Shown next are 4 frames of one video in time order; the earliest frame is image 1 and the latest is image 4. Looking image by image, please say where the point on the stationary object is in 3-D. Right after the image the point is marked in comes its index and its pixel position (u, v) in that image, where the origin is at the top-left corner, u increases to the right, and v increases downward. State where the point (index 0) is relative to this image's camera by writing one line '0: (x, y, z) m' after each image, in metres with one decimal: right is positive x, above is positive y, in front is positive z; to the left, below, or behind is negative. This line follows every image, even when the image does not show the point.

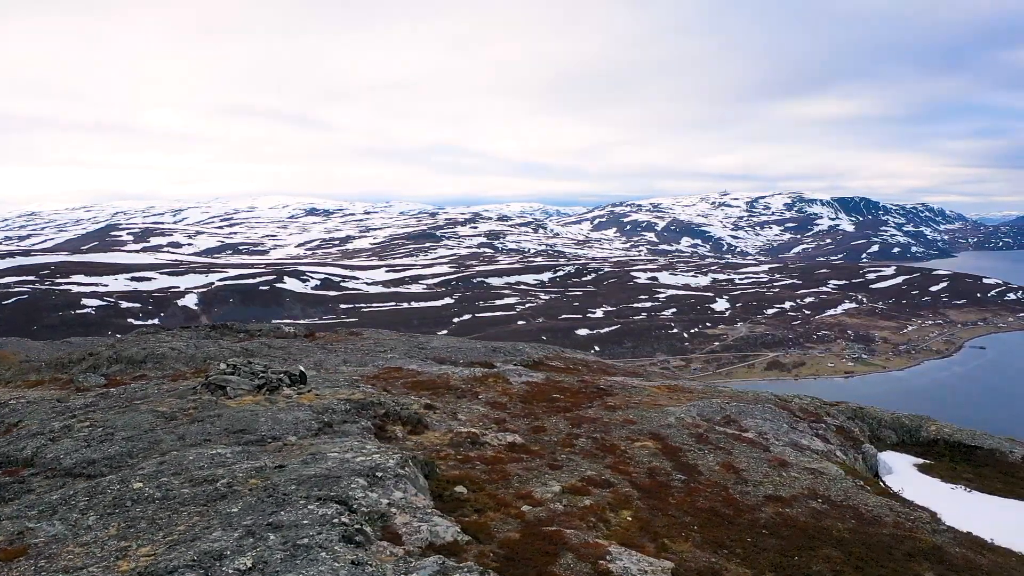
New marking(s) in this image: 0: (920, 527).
0: (+14.3, -8.4, +18.6) m
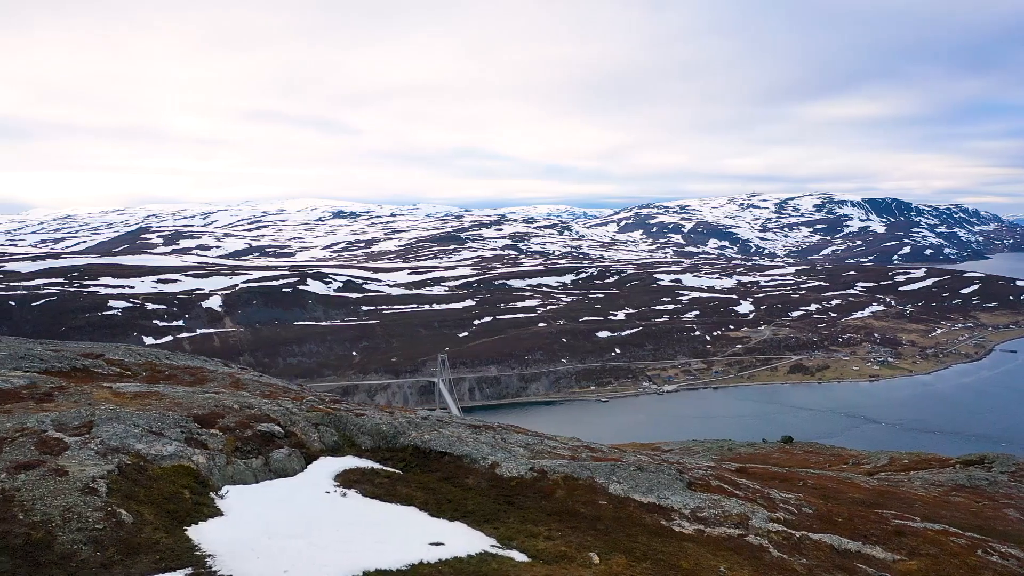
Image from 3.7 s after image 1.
0: (-16.7, -9.0, +20.3) m
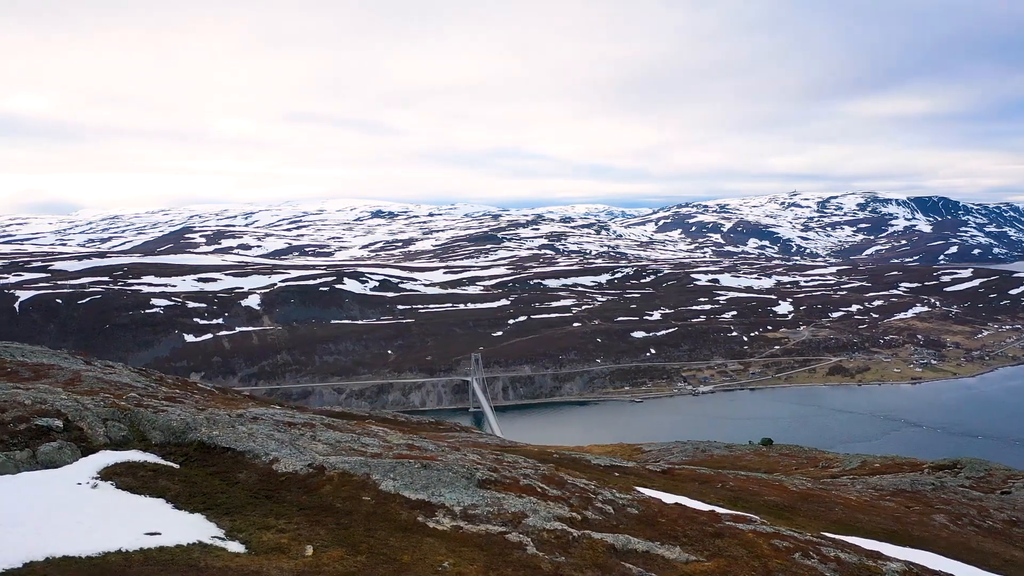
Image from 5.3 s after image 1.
0: (-30.8, -9.1, +21.9) m
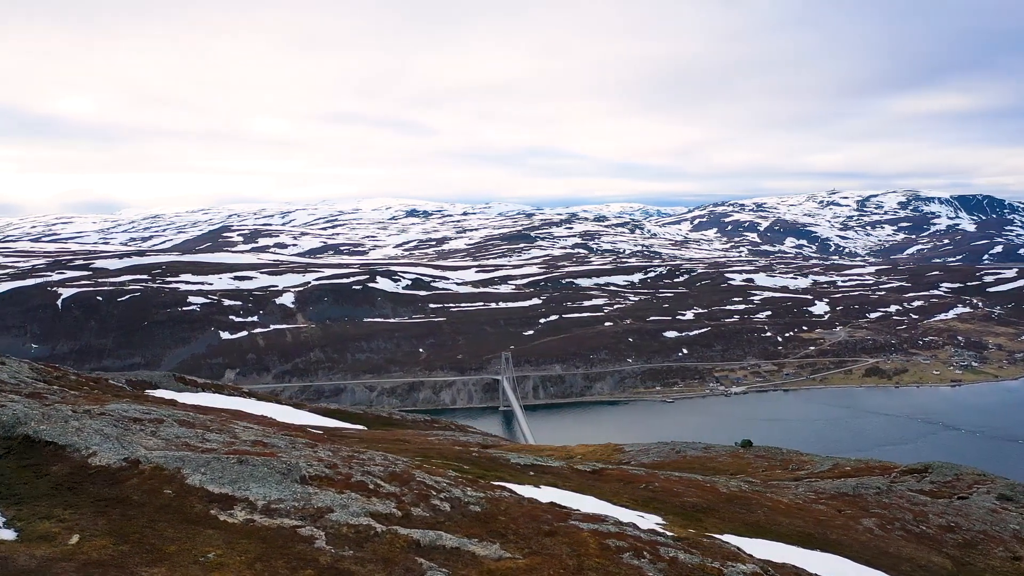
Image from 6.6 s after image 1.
0: (-43.3, -9.1, +23.8) m
